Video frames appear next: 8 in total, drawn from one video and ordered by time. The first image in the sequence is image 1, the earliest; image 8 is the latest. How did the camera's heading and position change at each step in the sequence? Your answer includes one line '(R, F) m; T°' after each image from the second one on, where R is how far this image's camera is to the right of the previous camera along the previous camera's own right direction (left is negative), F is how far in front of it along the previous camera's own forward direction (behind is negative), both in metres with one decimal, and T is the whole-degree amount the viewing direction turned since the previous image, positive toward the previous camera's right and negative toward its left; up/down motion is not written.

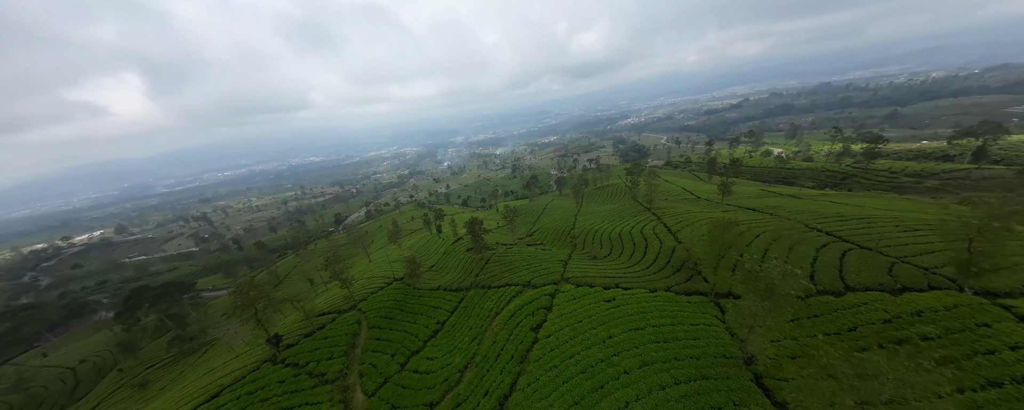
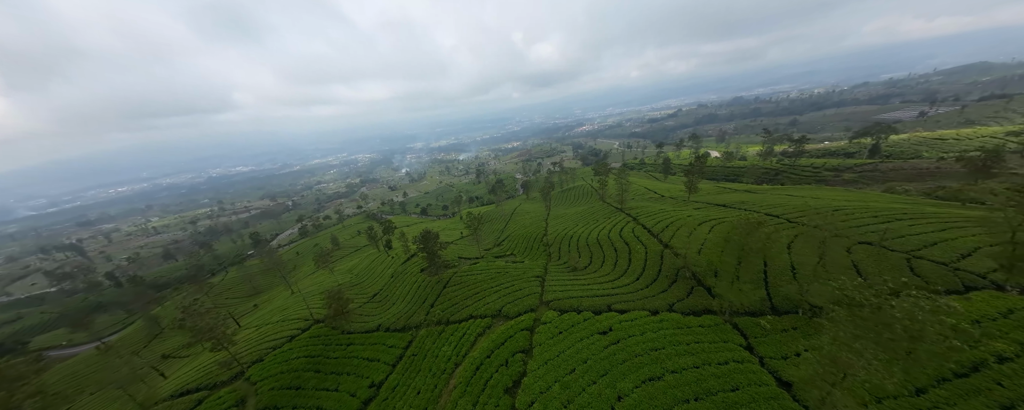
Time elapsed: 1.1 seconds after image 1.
(+0.4, +7.6) m; +8°
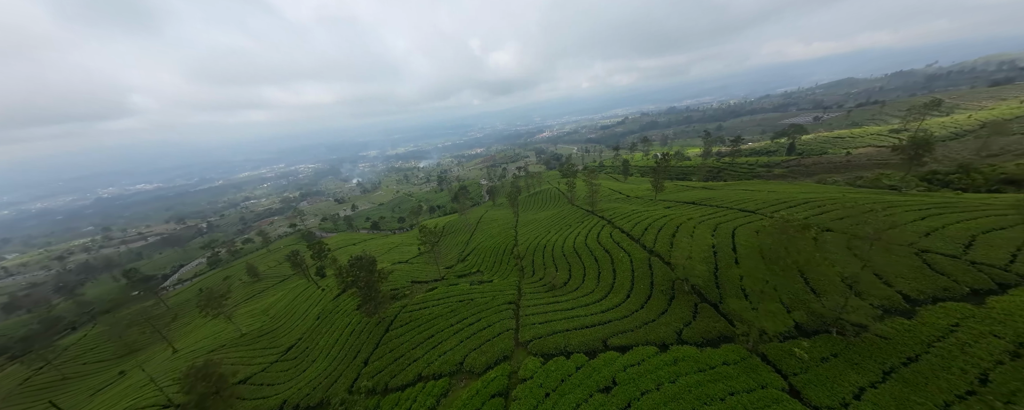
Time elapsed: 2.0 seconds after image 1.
(+0.3, +6.7) m; +8°
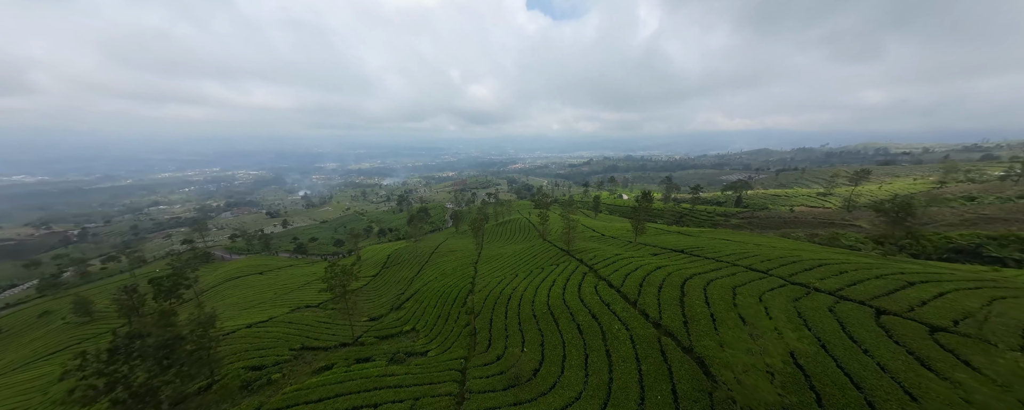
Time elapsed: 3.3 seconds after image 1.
(+1.1, +10.1) m; +8°
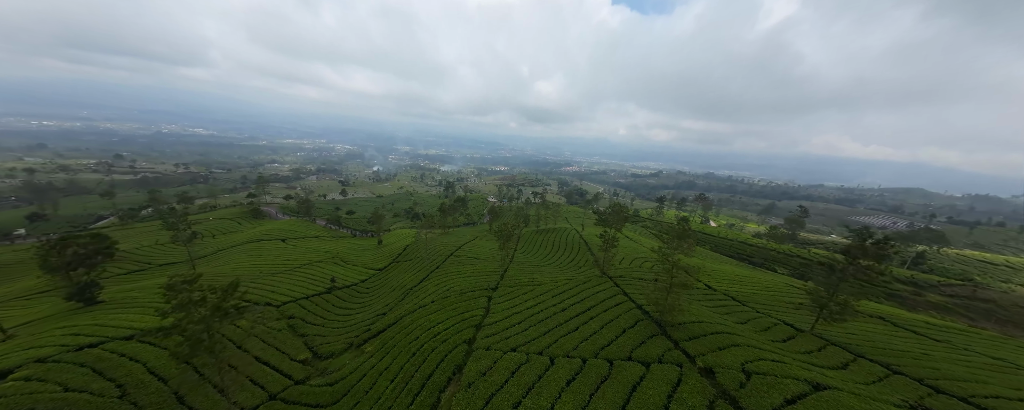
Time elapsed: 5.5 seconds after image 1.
(-0.3, +18.5) m; -12°
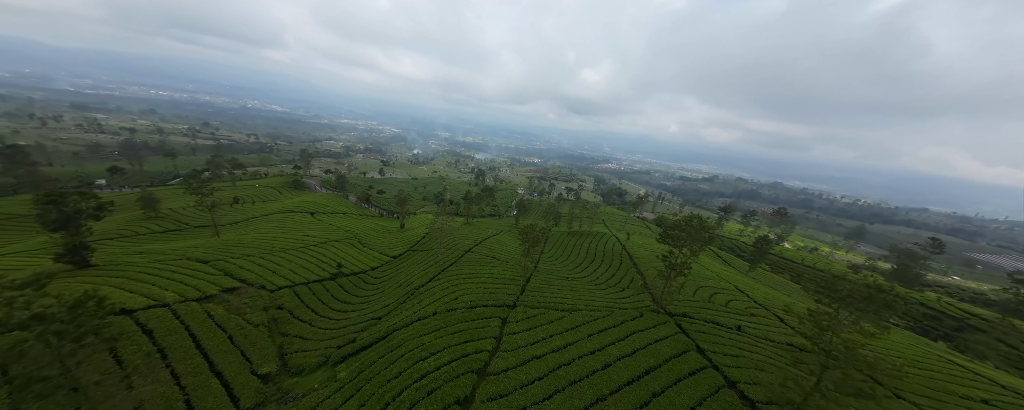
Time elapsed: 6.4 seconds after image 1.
(-0.1, +7.8) m; -7°
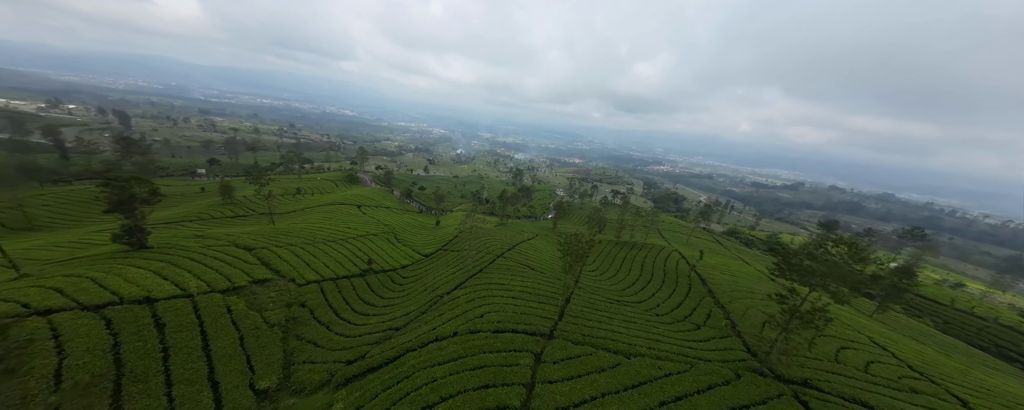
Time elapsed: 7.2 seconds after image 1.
(-0.2, +5.2) m; -9°
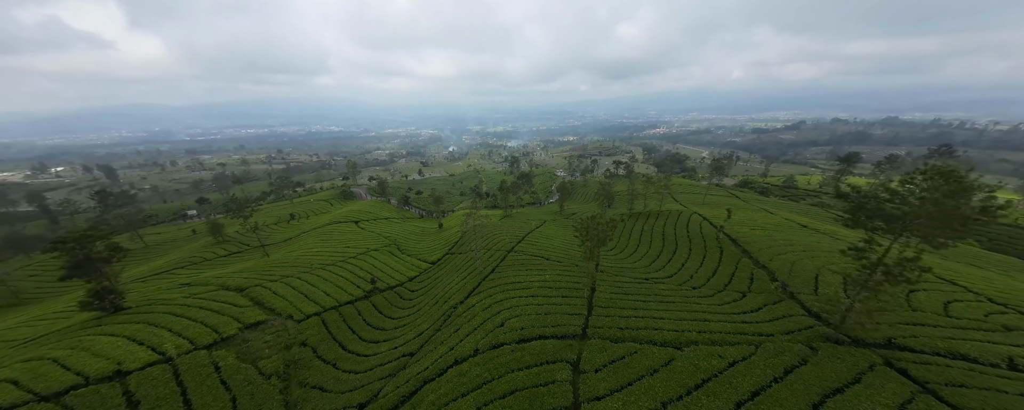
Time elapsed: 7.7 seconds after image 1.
(-0.1, +3.2) m; -1°
